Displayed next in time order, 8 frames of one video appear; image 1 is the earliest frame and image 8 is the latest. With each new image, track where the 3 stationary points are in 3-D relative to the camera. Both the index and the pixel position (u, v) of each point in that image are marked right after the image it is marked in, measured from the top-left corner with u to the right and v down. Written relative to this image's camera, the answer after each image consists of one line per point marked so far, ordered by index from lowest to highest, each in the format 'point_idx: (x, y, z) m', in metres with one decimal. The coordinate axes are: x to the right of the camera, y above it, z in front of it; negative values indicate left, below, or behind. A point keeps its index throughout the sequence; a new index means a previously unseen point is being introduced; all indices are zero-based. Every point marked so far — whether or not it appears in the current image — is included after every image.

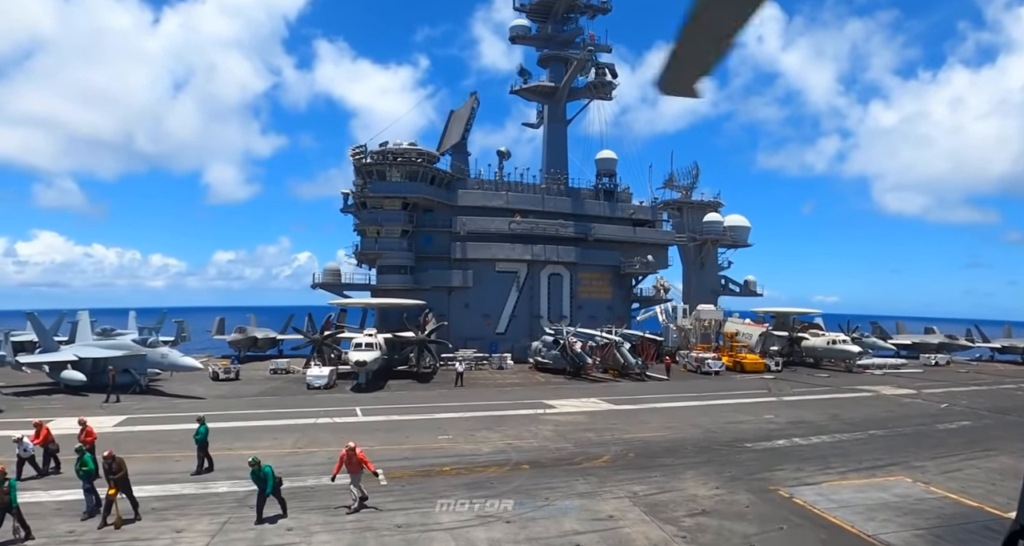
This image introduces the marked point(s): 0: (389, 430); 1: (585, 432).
0: (-3.7, -4.7, +18.6) m
1: (+2.3, -5.0, +19.6) m
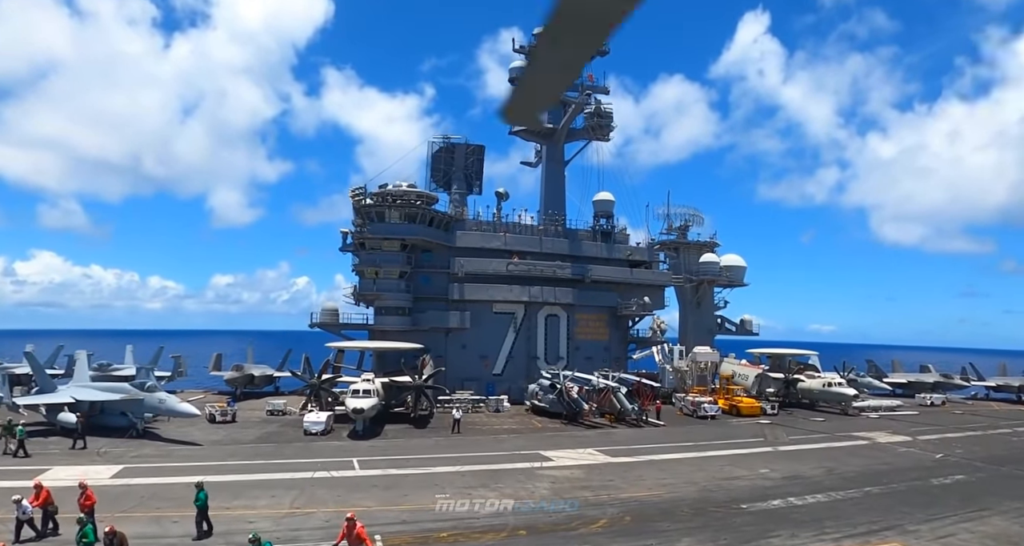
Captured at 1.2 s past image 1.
0: (-3.8, -6.5, +18.7) m
1: (+2.2, -6.9, +19.7) m
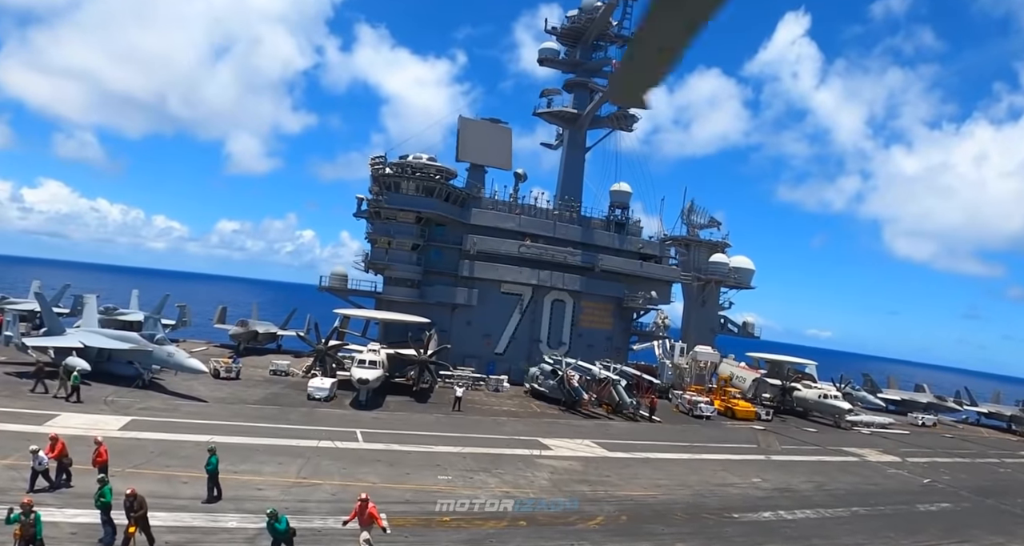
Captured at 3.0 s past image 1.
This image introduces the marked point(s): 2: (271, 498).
0: (-3.8, -5.9, +19.1) m
1: (+2.2, -6.8, +20.1) m
2: (-5.9, -5.5, +15.2) m
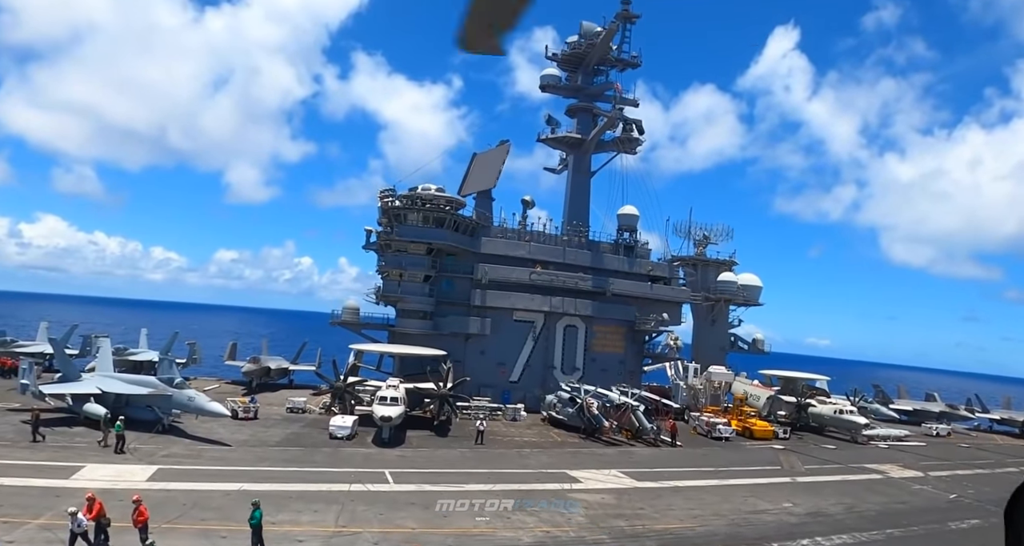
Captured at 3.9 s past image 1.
0: (-2.7, -7.1, +18.9) m
1: (+3.3, -7.9, +19.9) m
2: (-4.8, -6.7, +15.0) m
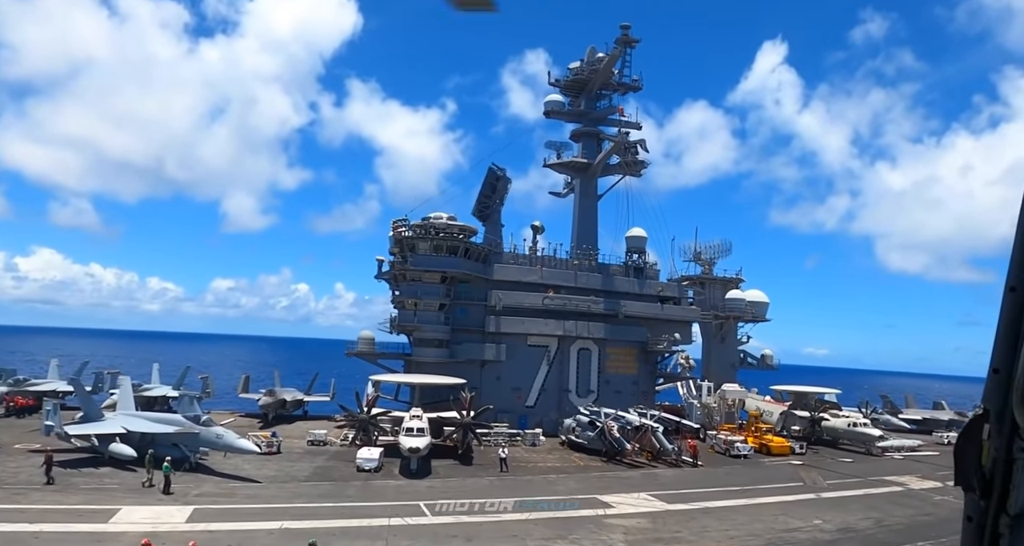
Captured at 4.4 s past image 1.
0: (-1.4, -8.2, +19.1) m
1: (+4.6, -8.8, +20.1) m
2: (-3.5, -7.7, +15.2) m
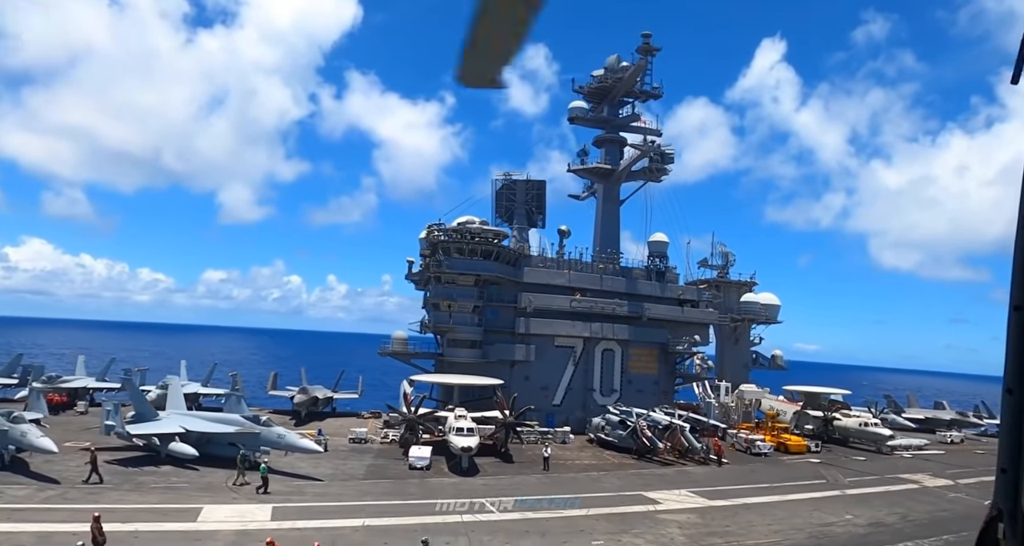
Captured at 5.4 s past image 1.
0: (+1.0, -8.7, +20.7) m
1: (+6.9, -9.3, +21.7) m
2: (-1.1, -8.2, +16.7) m
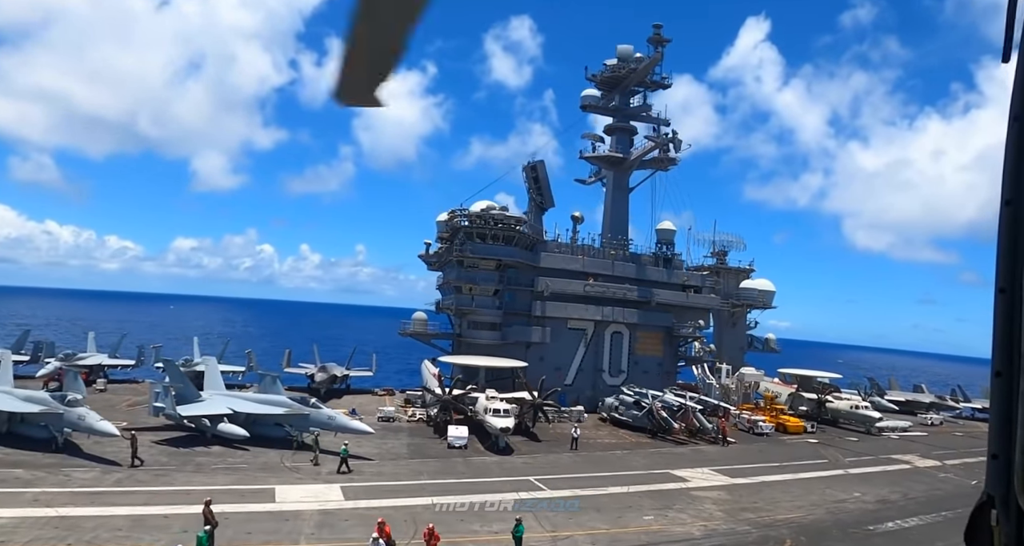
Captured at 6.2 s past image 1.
0: (+3.1, -8.7, +22.7) m
1: (+9.0, -9.4, +24.0) m
2: (+1.1, -8.4, +18.6) m
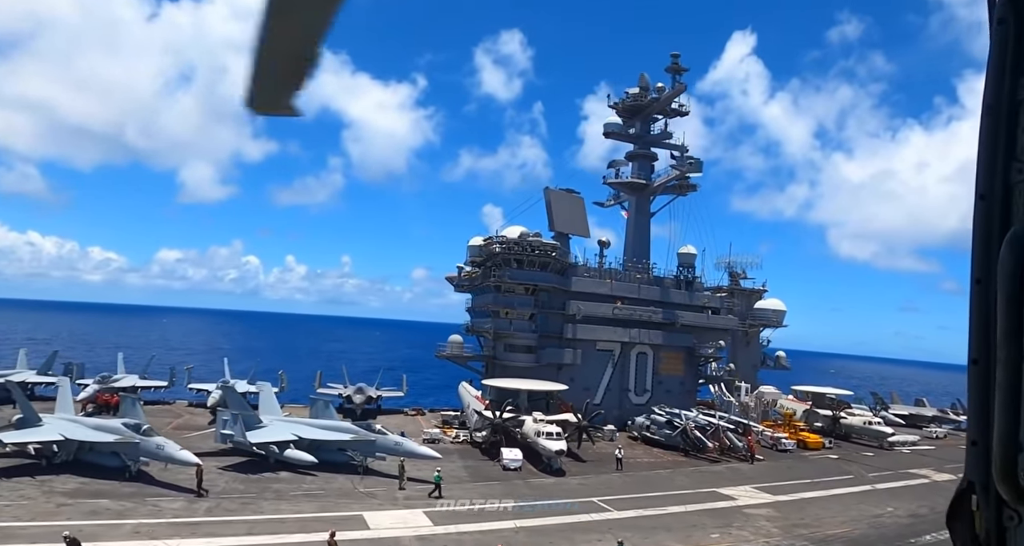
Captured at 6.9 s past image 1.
0: (+6.1, -10.2, +24.5) m
1: (+12.0, -10.8, +26.0) m
2: (+4.3, -9.8, +20.5) m
